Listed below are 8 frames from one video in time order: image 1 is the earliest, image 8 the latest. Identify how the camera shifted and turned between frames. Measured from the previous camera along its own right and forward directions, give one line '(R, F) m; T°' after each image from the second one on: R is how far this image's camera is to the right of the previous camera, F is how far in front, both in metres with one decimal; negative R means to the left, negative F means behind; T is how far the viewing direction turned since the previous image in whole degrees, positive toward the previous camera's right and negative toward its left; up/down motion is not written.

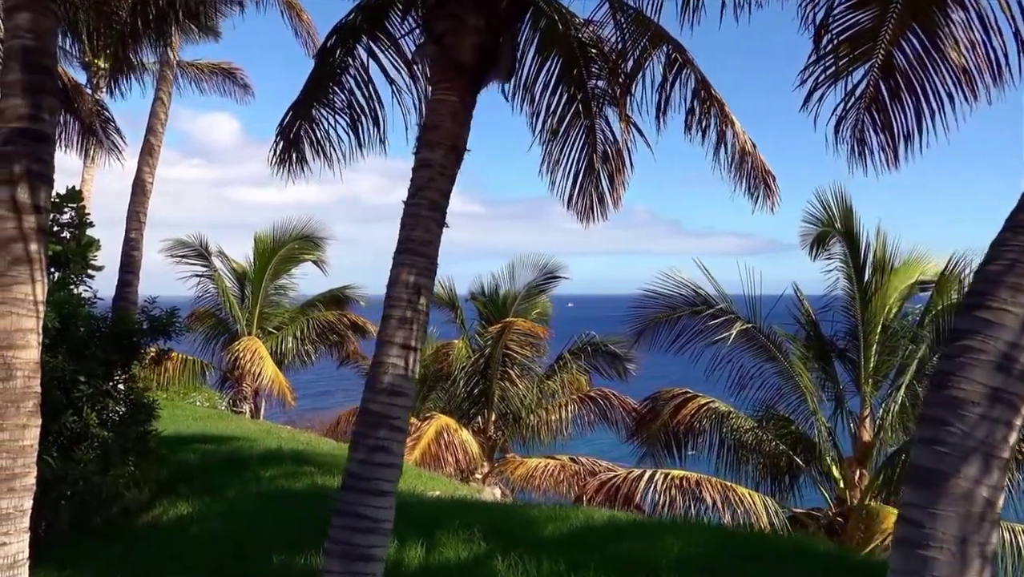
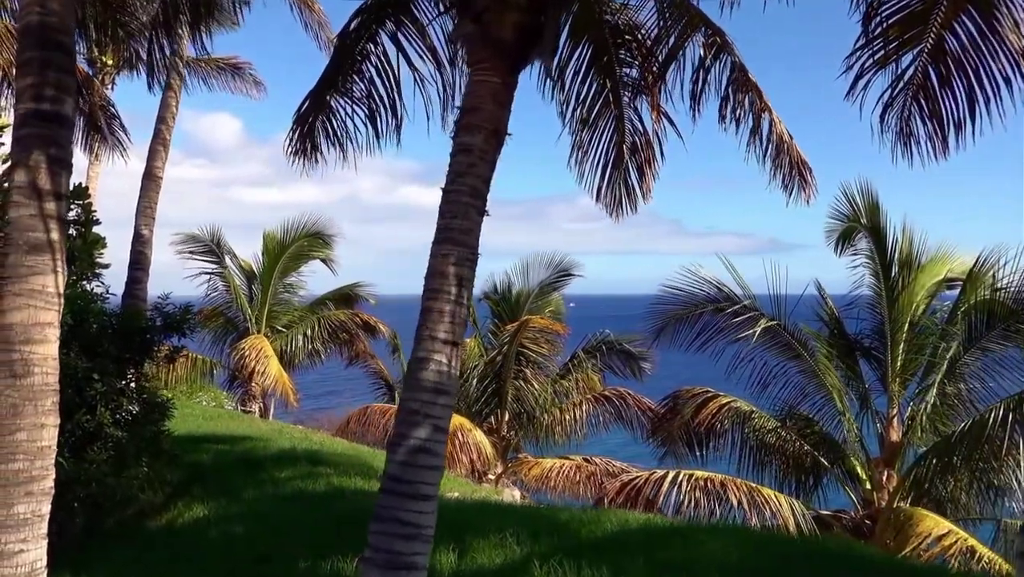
(-0.2, +0.2) m; 0°
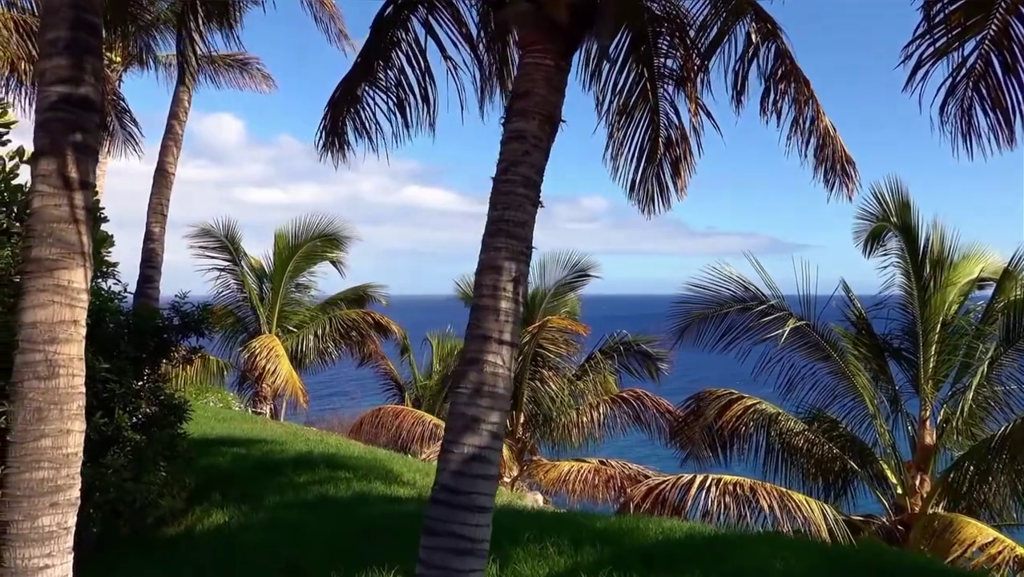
(-0.2, +0.3) m; 0°
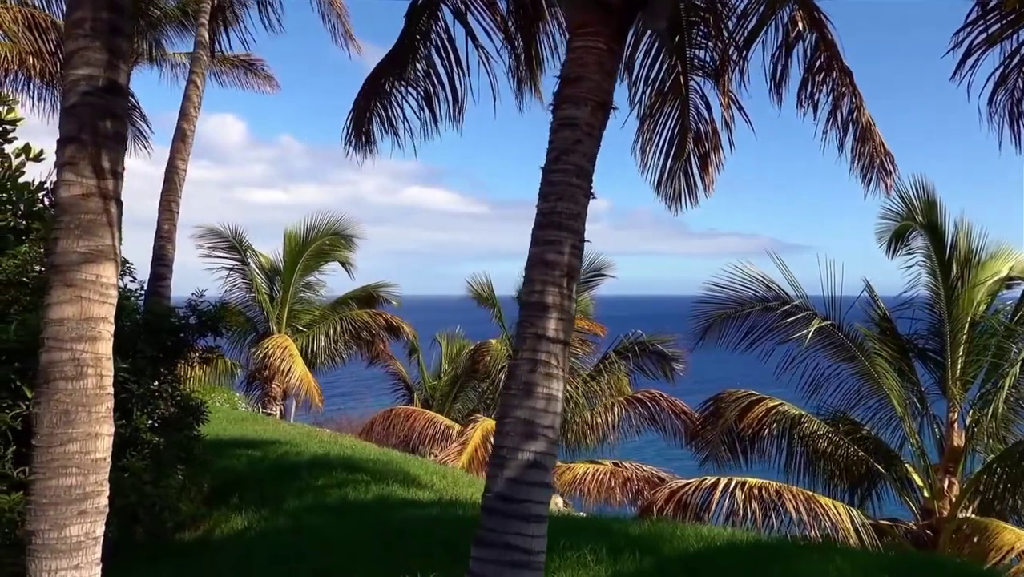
(-0.2, +0.2) m; 0°
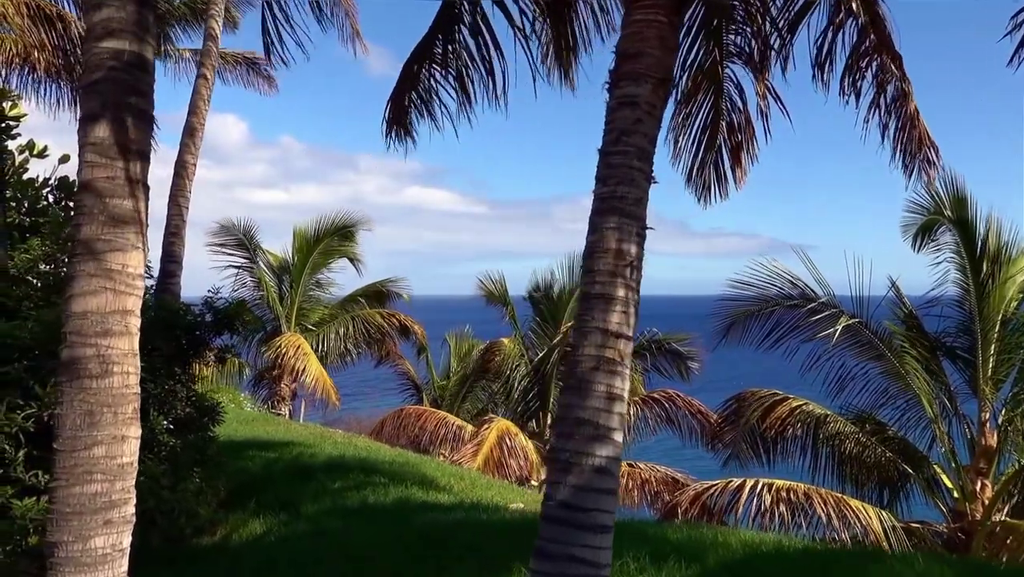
(-0.2, +0.2) m; 0°
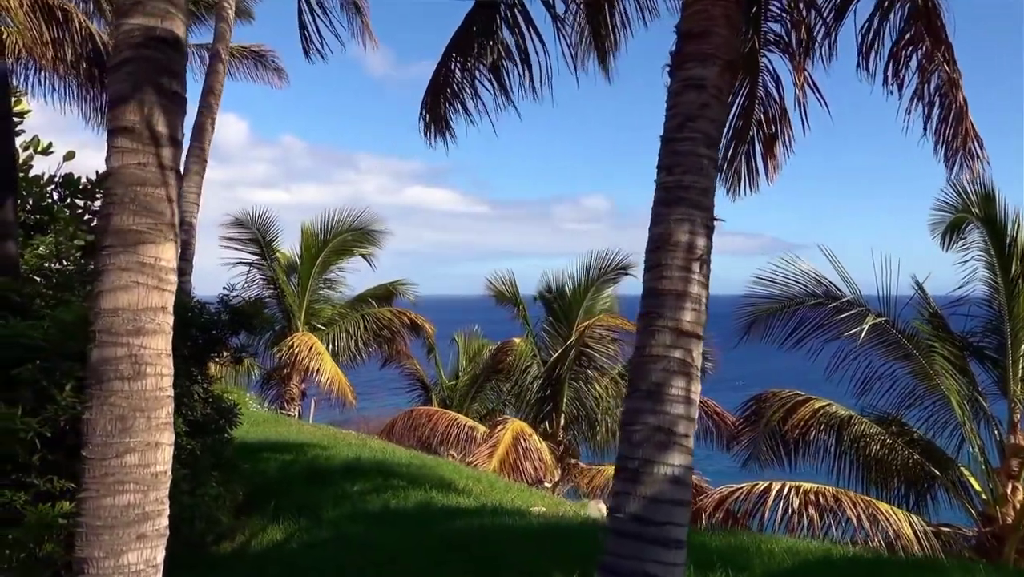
(-0.2, +0.2) m; 0°
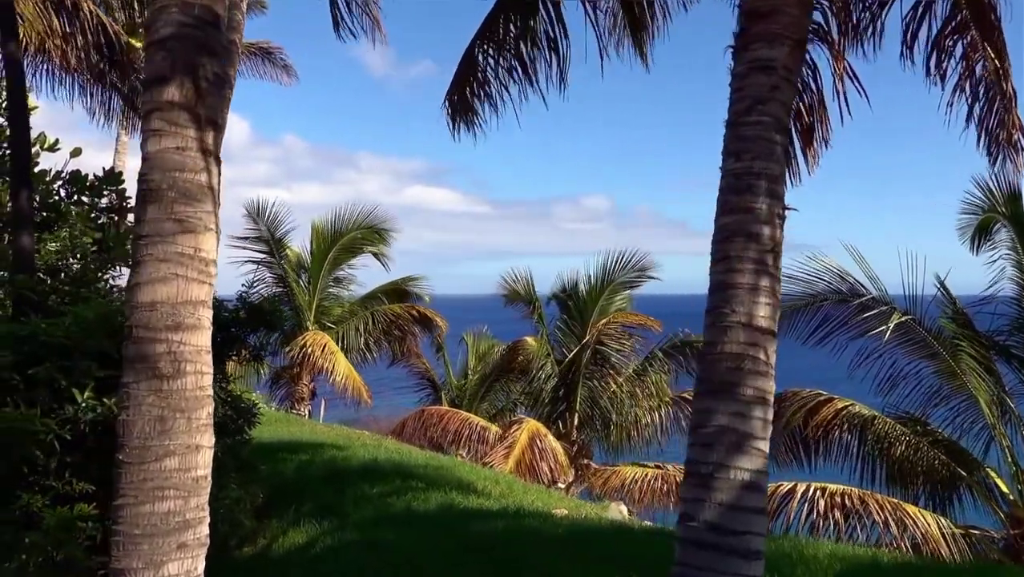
(-0.2, +0.2) m; 0°
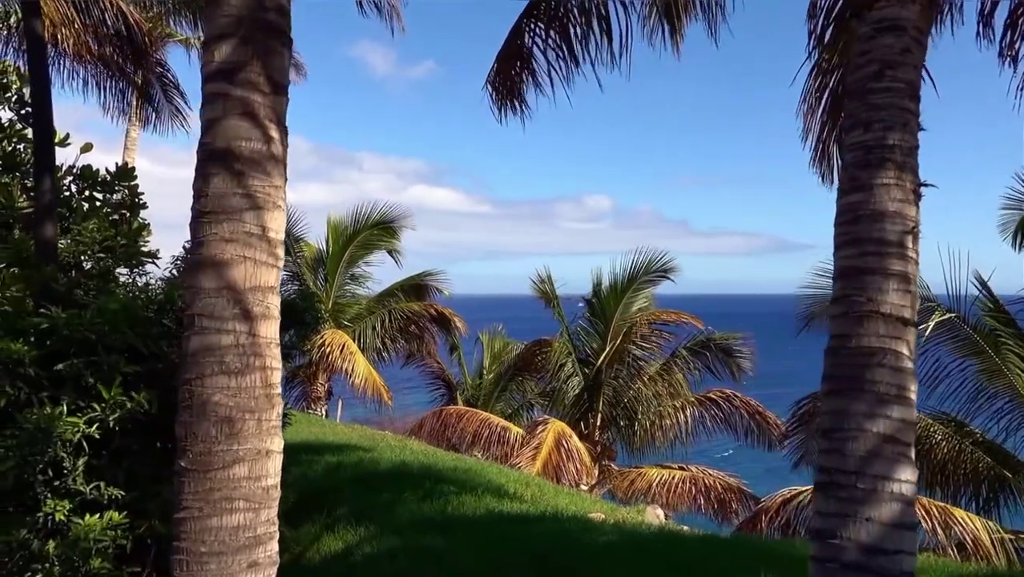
(-0.3, +0.3) m; 0°
